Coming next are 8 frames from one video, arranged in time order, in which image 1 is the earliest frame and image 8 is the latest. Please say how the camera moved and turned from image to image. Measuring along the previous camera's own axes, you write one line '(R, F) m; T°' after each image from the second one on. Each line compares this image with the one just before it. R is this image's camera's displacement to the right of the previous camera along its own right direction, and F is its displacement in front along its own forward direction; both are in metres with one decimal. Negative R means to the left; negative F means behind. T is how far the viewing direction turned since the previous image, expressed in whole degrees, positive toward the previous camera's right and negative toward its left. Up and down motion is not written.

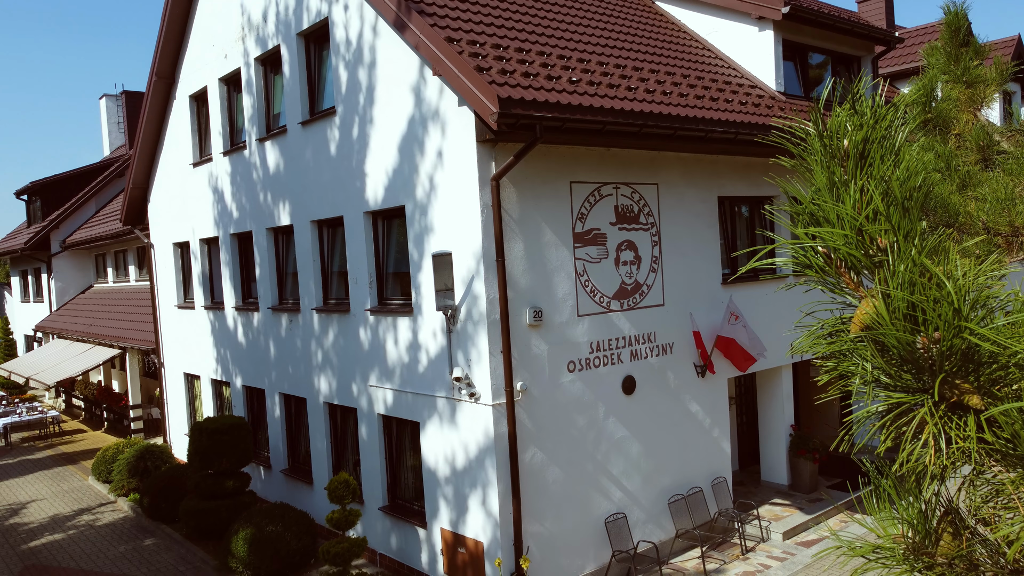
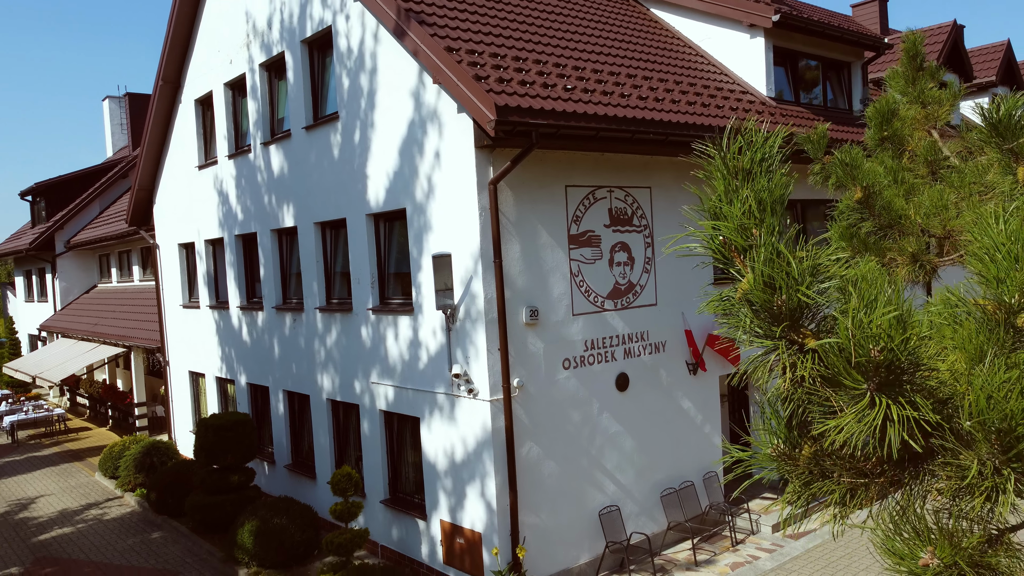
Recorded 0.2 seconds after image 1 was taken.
(0.0, -0.3) m; 0°
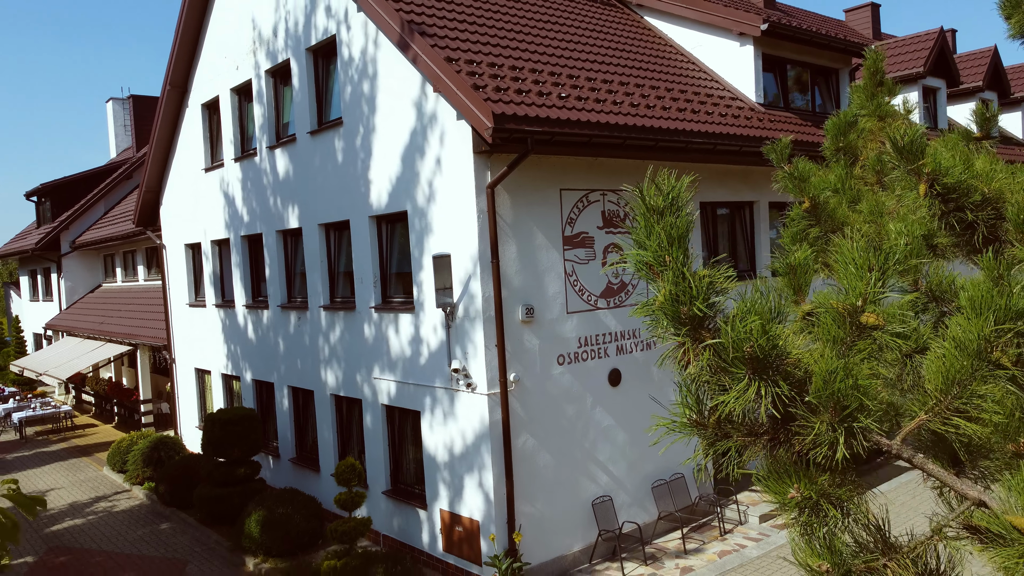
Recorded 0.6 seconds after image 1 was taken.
(0.0, -0.4) m; 0°
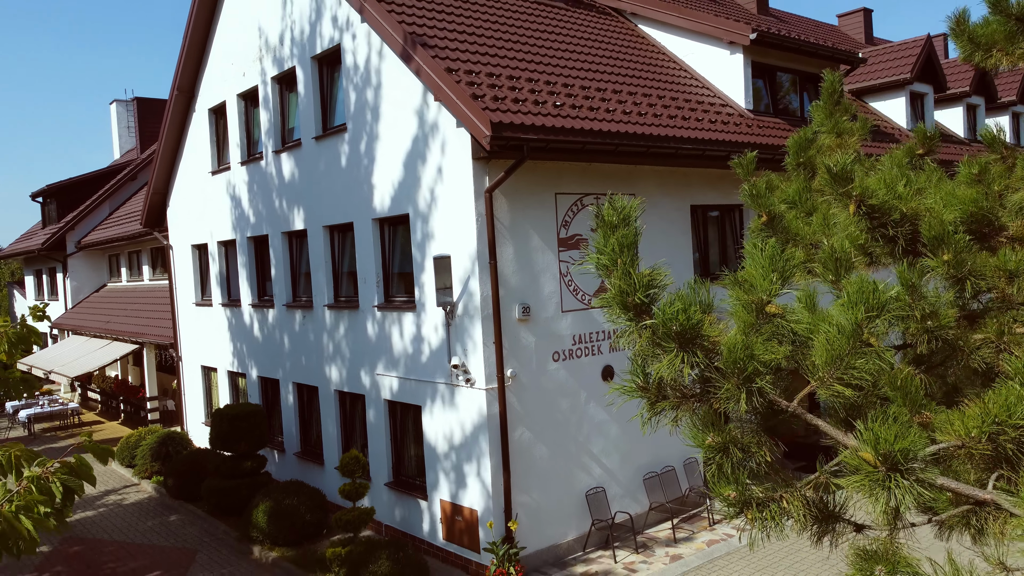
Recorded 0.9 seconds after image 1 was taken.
(0.0, -0.4) m; 0°
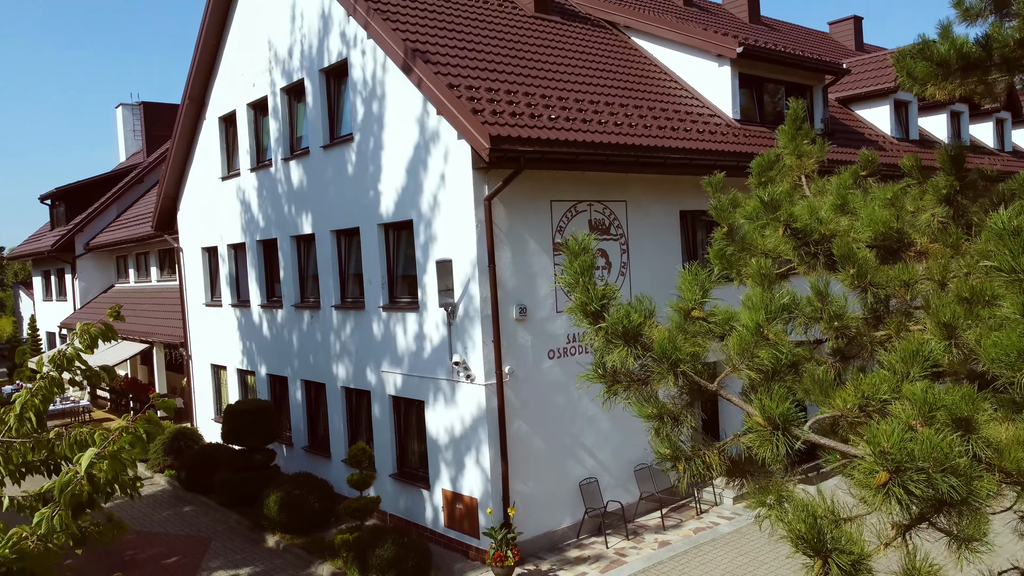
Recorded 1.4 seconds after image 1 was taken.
(0.0, -0.6) m; 0°
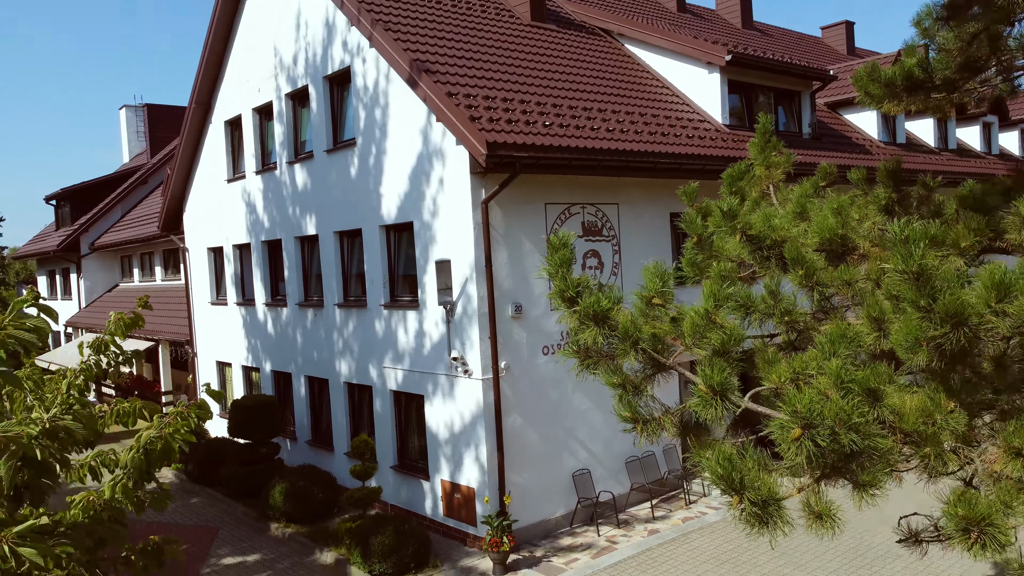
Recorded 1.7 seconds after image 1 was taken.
(0.0, -0.4) m; 0°
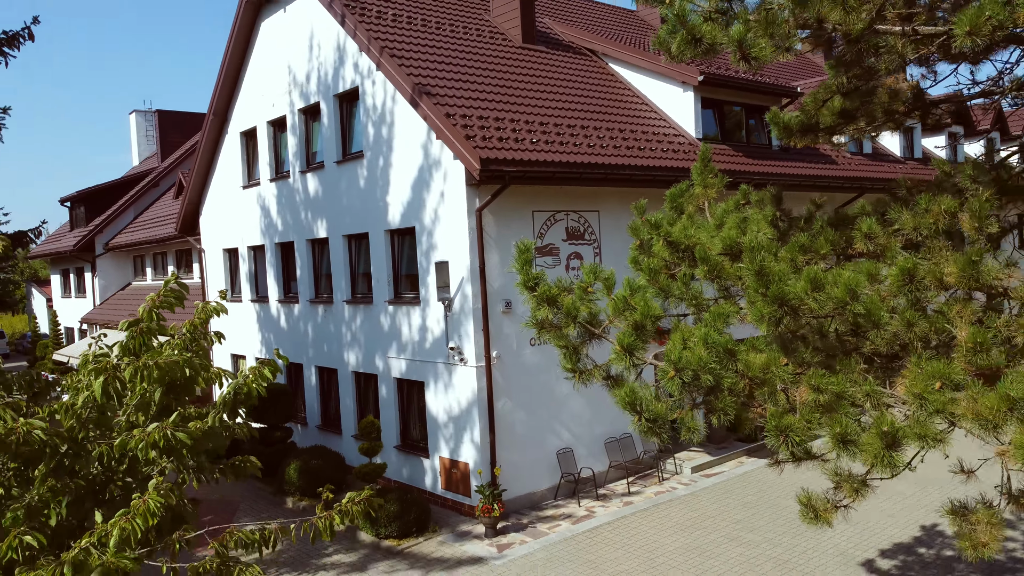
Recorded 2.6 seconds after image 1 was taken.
(+0.1, -1.3) m; 0°
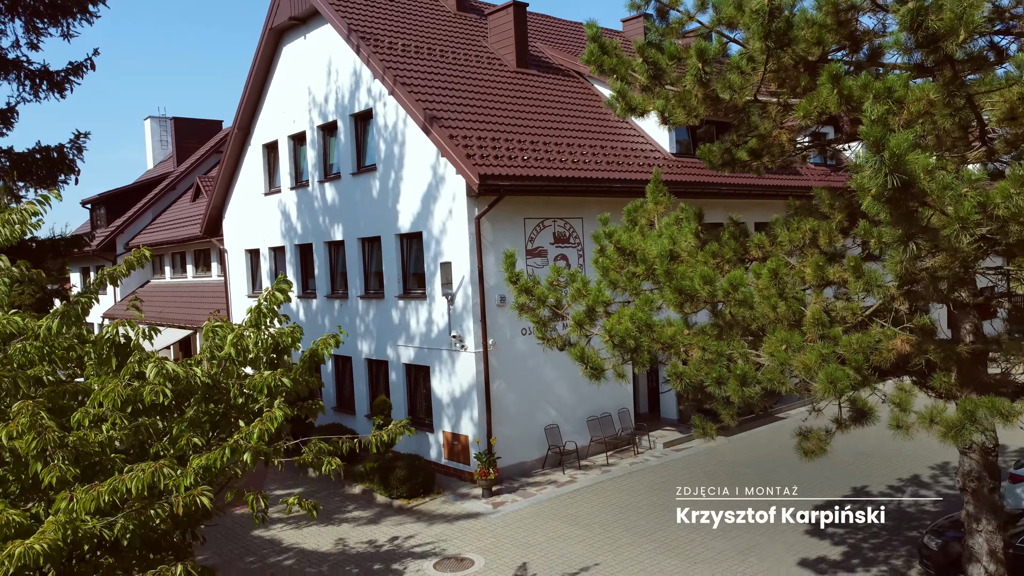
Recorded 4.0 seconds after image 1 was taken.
(+0.1, -1.8) m; 0°
